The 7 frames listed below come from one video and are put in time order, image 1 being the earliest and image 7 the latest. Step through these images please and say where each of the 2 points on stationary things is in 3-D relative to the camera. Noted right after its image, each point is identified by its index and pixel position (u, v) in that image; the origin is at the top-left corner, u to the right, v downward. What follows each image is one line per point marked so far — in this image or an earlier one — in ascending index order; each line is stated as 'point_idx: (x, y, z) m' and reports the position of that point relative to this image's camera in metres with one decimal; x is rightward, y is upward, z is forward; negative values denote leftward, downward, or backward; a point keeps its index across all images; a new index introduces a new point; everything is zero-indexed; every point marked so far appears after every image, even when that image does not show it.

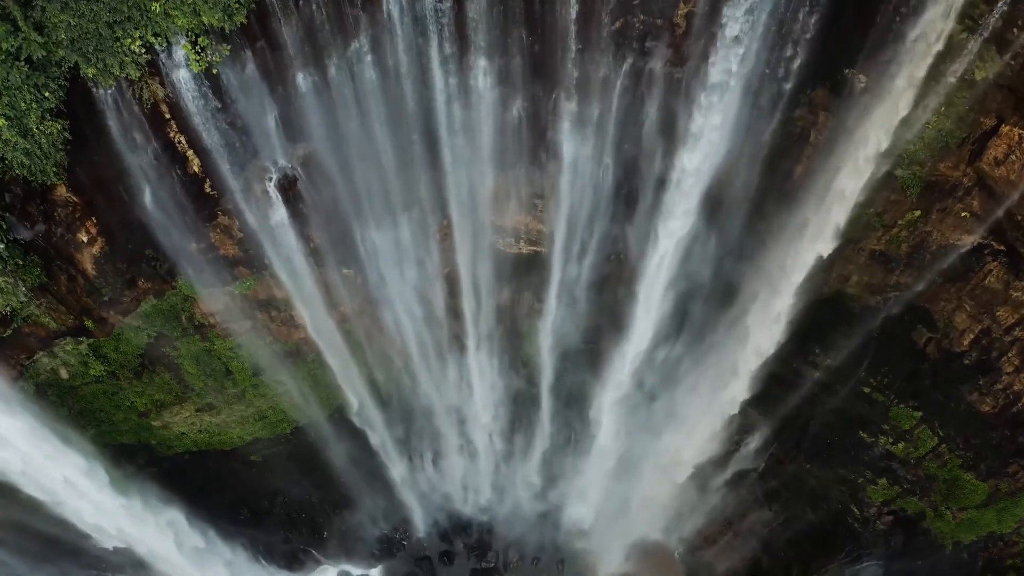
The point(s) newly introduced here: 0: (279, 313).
0: (-4.0, -0.4, +10.9) m
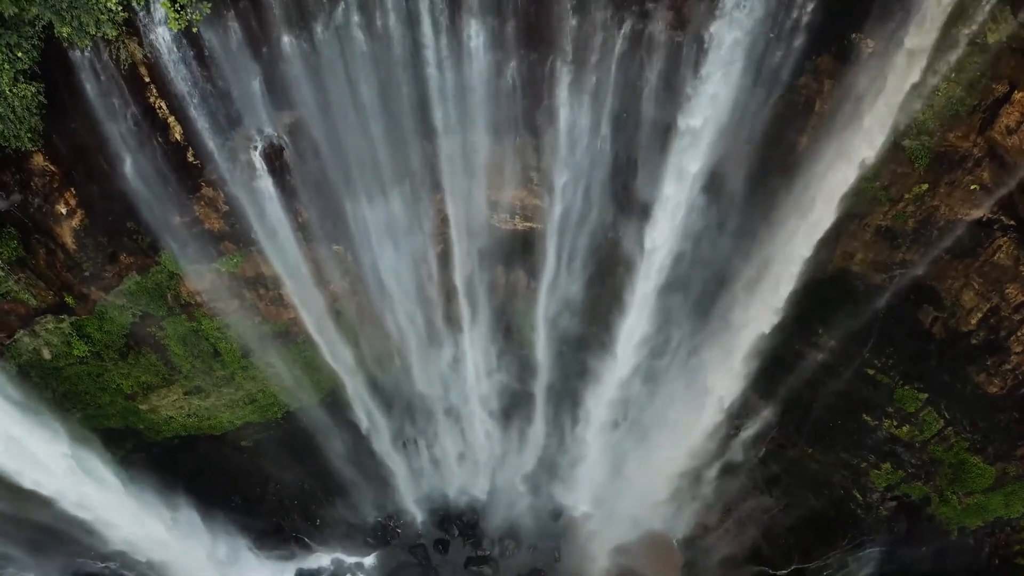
0: (-4.0, 0.0, +10.6) m
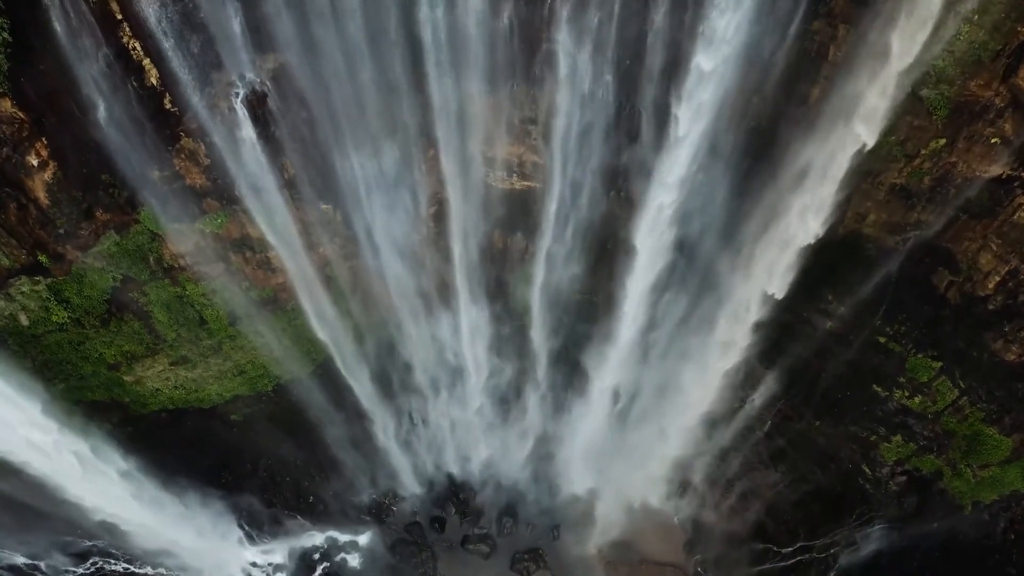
0: (-4.1, +0.5, +10.2) m
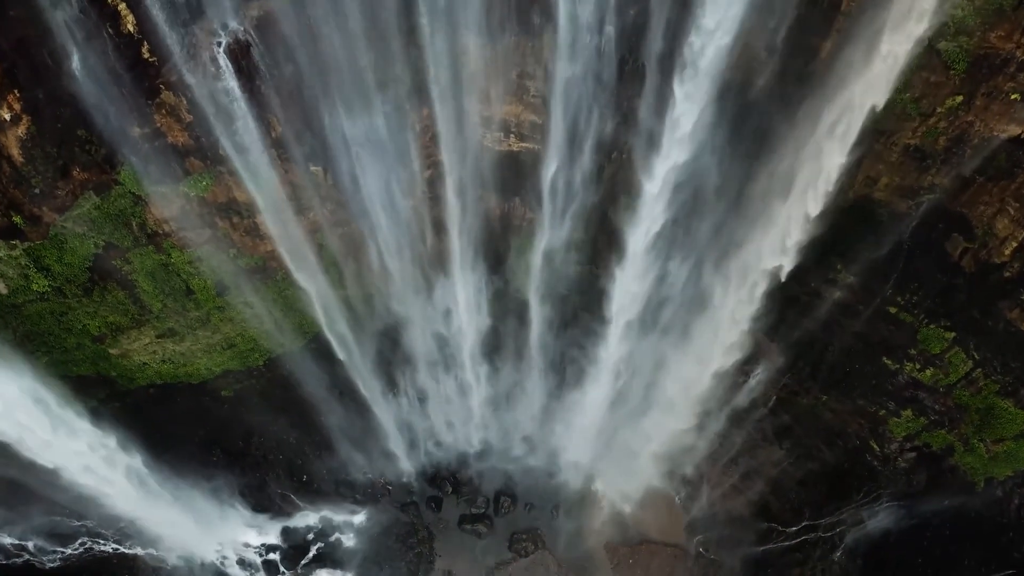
0: (-4.1, +1.0, +9.8) m
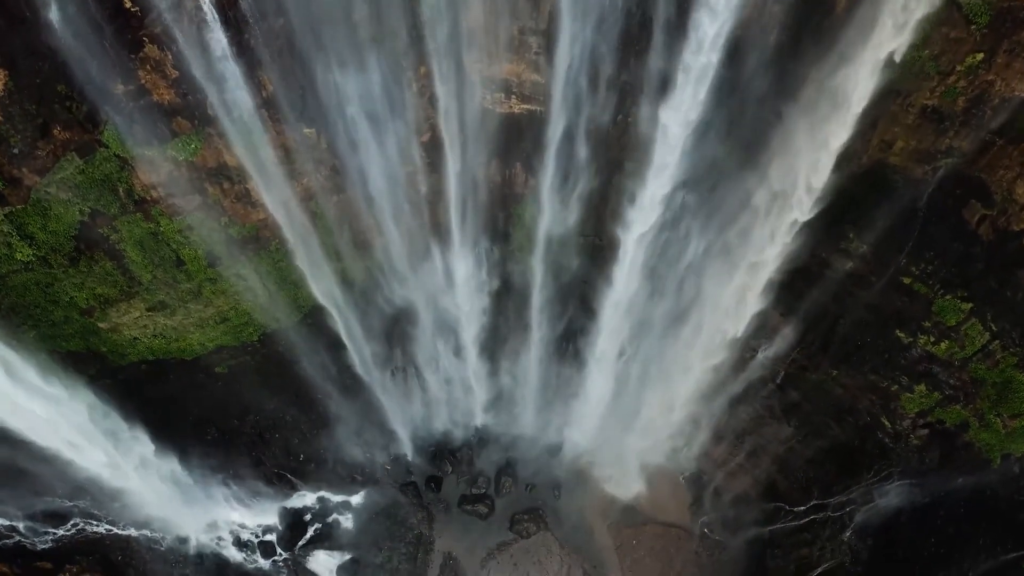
0: (-4.1, +1.5, +9.5) m
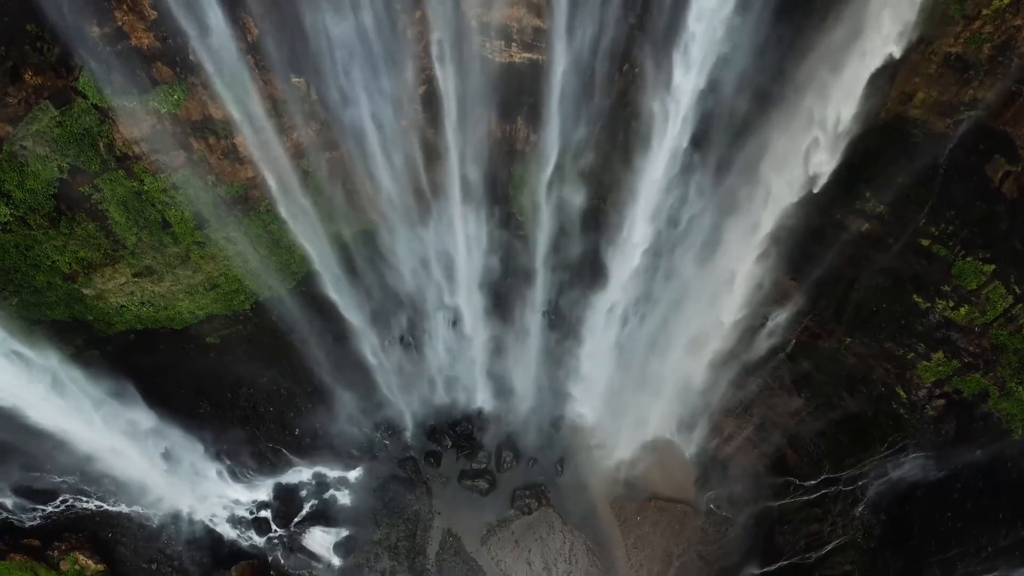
0: (-4.1, +2.0, +9.0) m
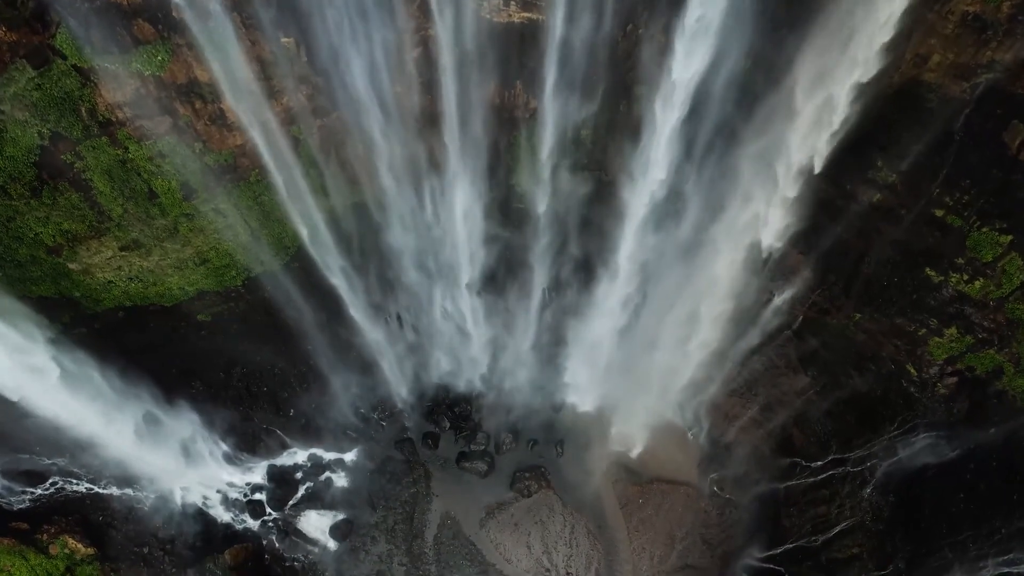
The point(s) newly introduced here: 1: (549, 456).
0: (-4.1, +2.4, +8.7) m
1: (+0.7, -3.1, +12.1) m
